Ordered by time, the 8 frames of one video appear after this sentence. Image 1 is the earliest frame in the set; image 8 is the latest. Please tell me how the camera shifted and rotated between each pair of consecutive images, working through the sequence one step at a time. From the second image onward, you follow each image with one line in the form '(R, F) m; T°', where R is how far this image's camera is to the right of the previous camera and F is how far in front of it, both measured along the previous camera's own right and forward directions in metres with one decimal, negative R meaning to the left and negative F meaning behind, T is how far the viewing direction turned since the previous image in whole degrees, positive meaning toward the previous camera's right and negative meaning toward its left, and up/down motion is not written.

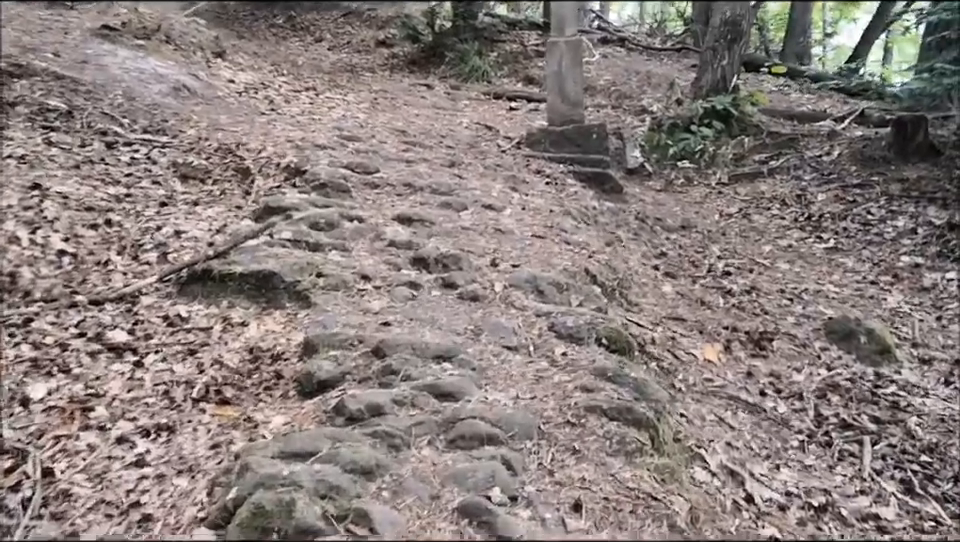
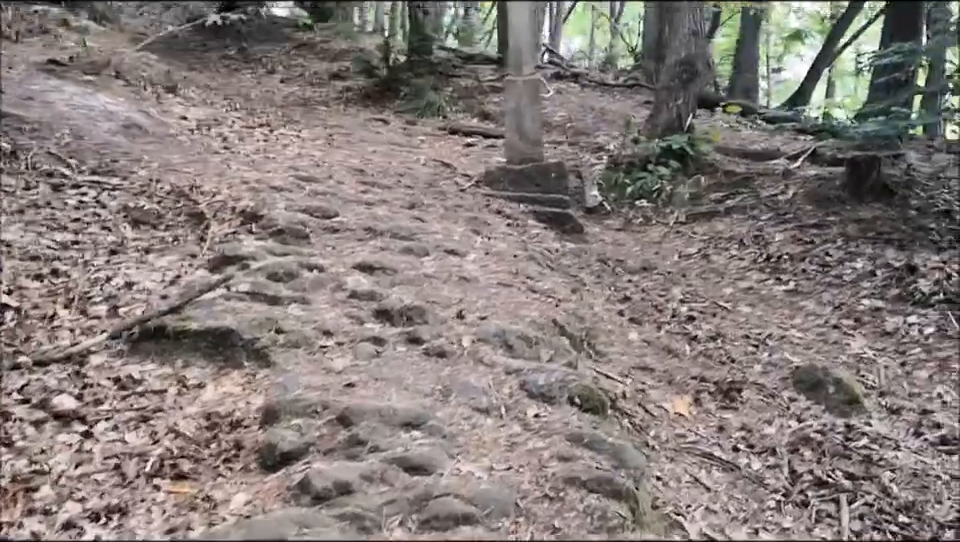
(-0.1, +0.1) m; +3°
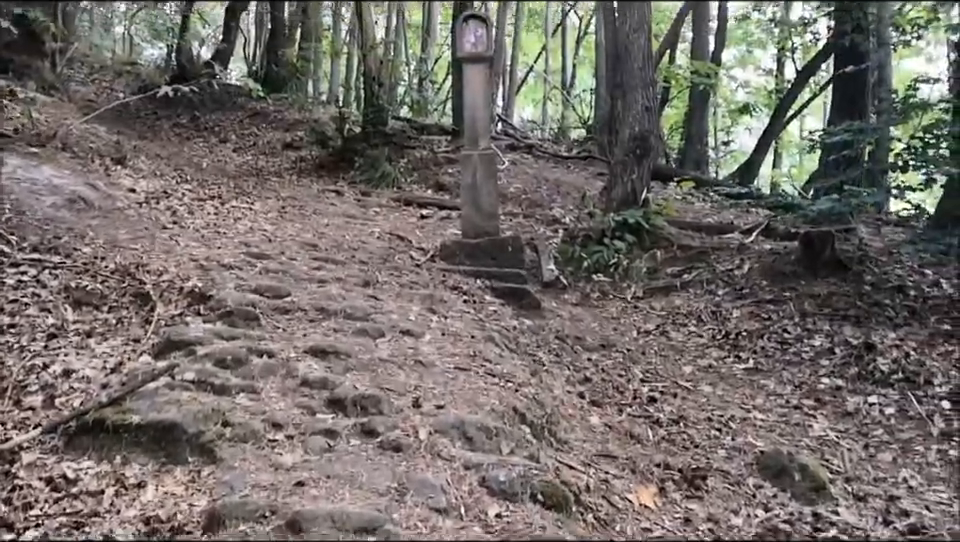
(0.0, +0.1) m; +3°
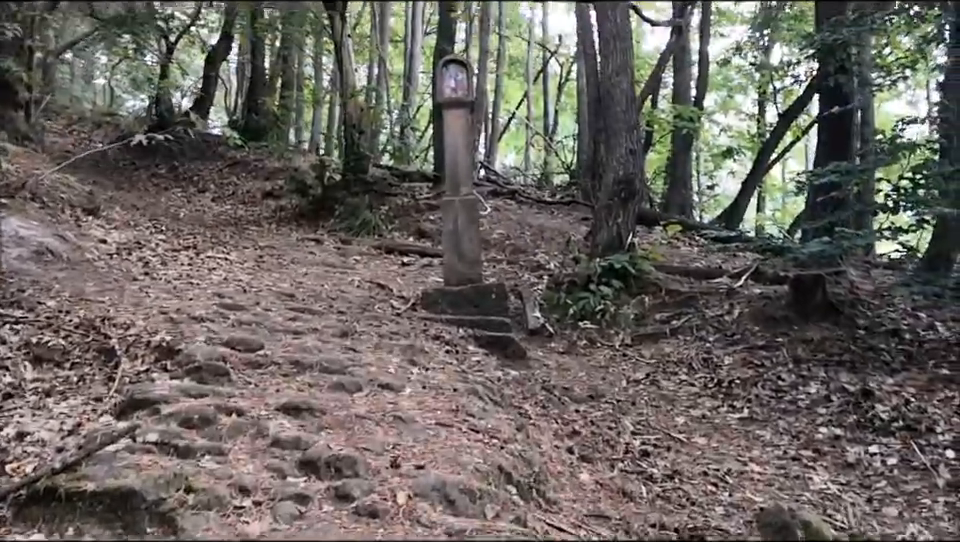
(0.0, +0.2) m; +1°
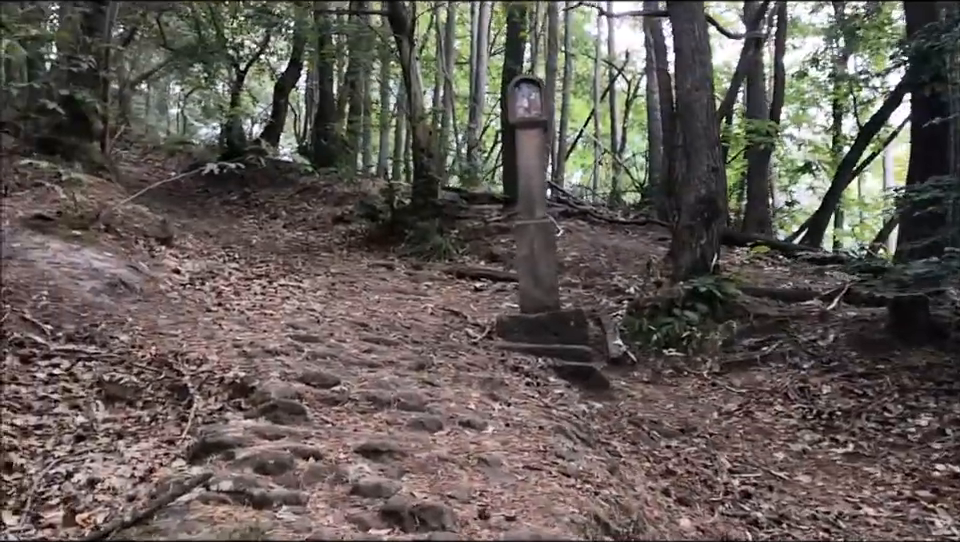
(-0.1, +0.3) m; -4°
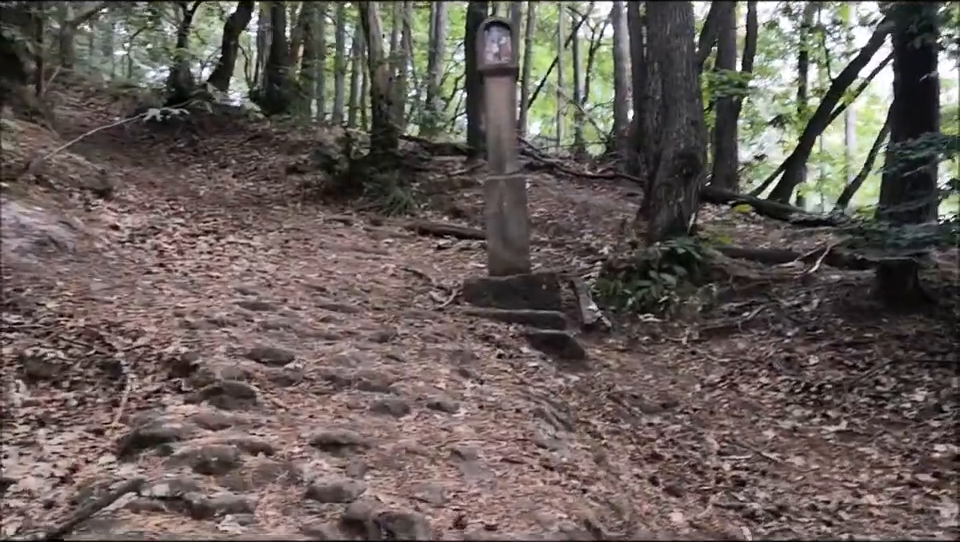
(-0.1, +0.5) m; +3°
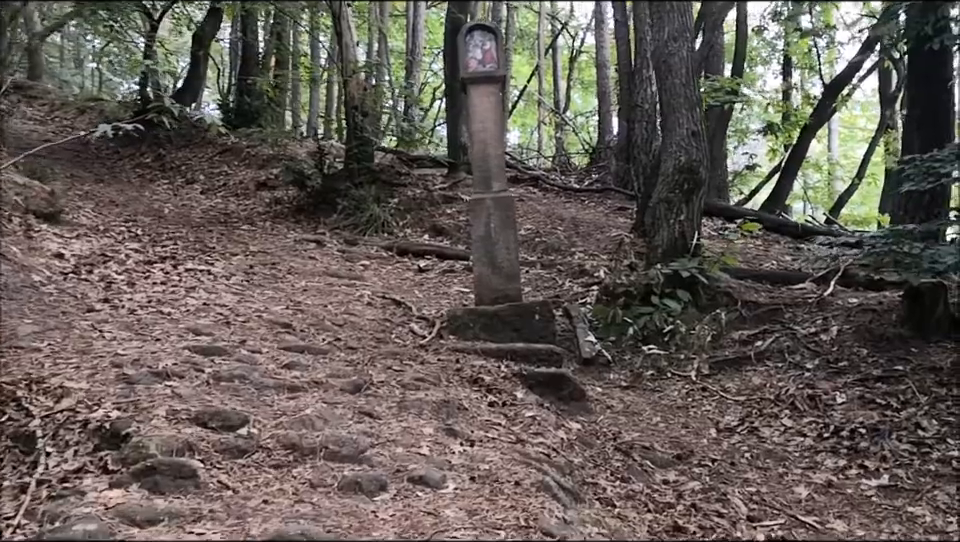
(0.0, +0.7) m; +1°
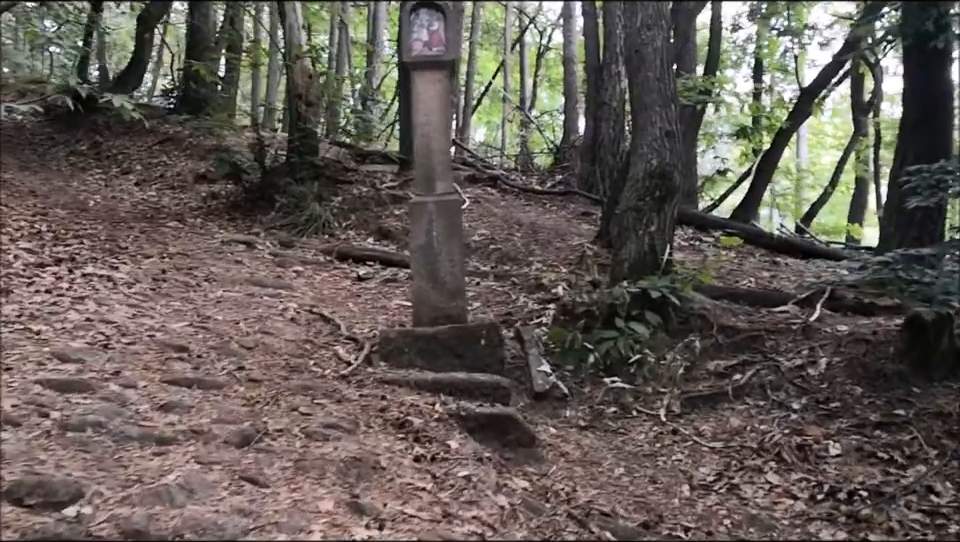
(+0.1, +0.9) m; +2°
